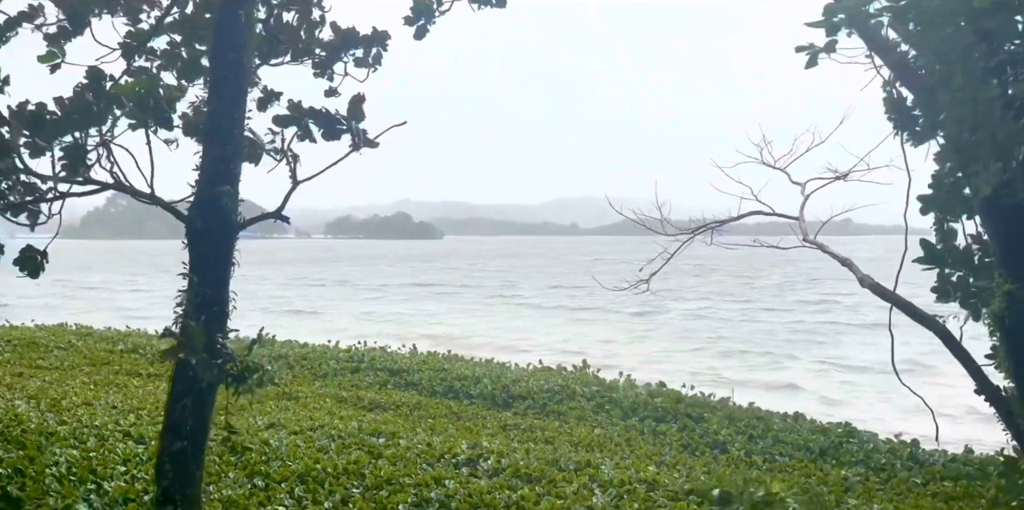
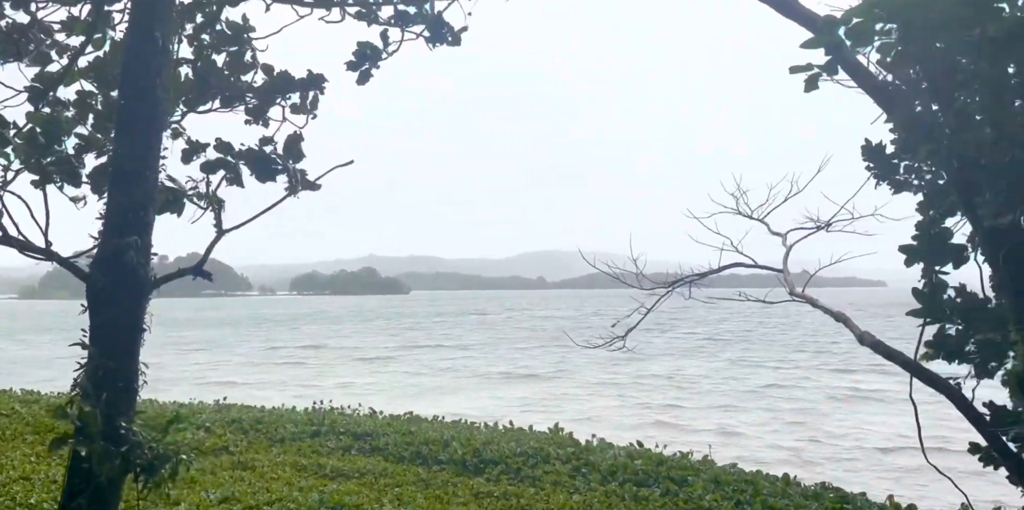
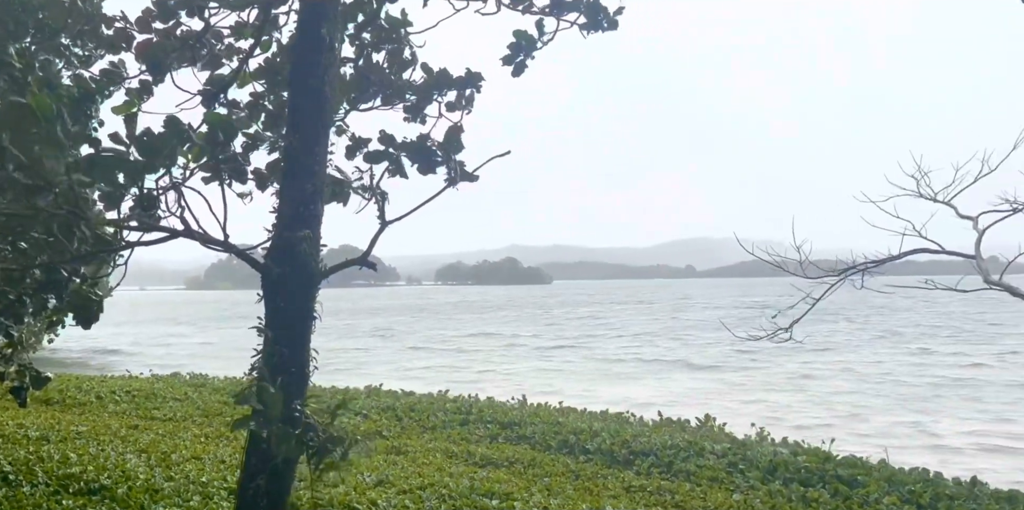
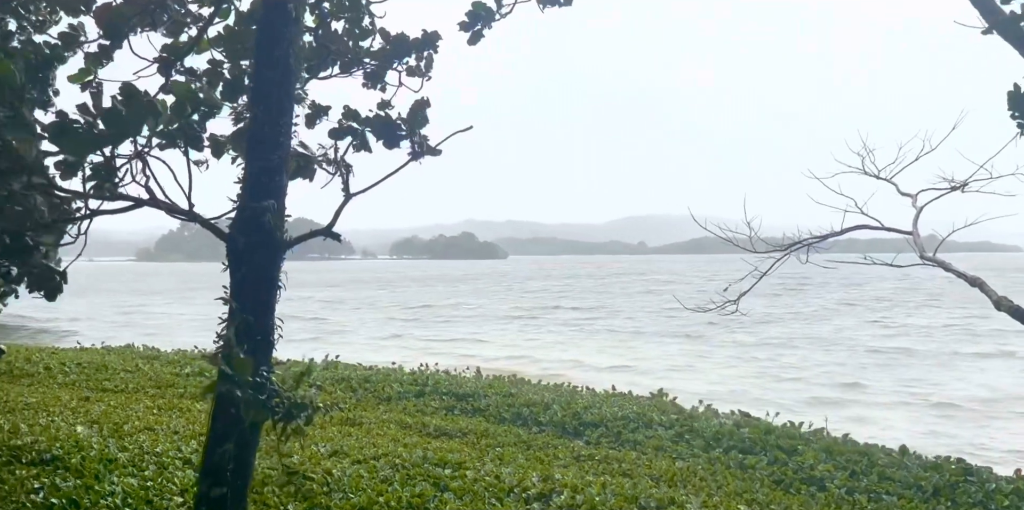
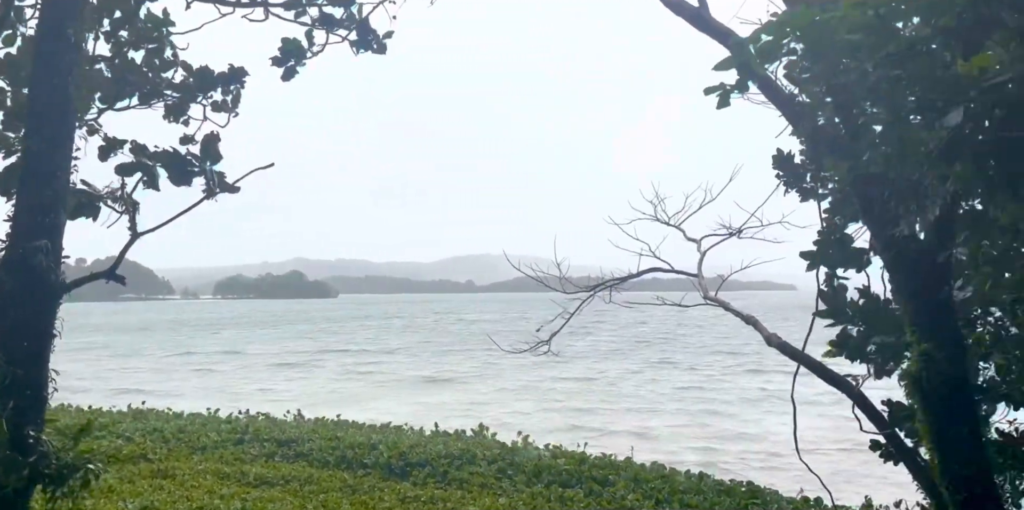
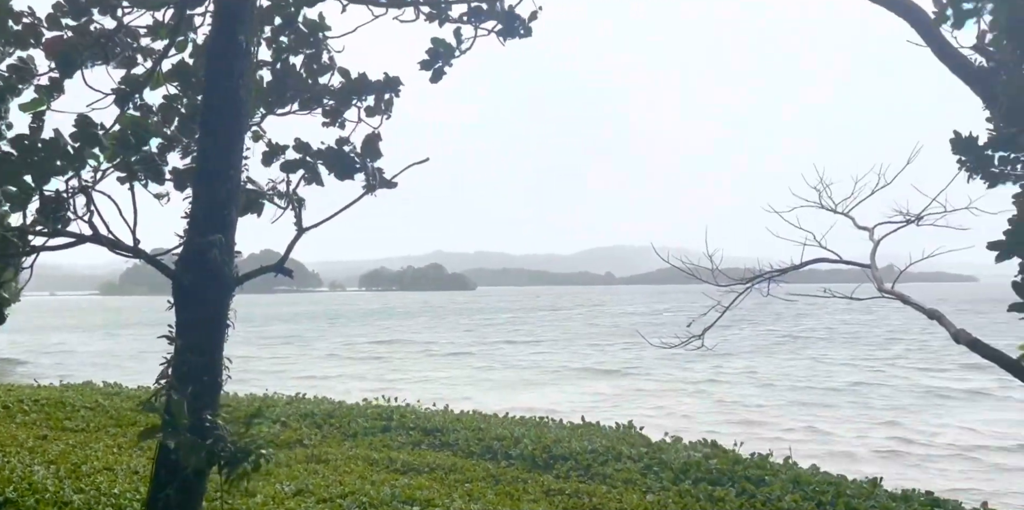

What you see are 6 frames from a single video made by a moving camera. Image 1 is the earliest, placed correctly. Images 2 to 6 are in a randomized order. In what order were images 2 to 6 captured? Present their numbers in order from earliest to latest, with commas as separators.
4, 3, 6, 2, 5
